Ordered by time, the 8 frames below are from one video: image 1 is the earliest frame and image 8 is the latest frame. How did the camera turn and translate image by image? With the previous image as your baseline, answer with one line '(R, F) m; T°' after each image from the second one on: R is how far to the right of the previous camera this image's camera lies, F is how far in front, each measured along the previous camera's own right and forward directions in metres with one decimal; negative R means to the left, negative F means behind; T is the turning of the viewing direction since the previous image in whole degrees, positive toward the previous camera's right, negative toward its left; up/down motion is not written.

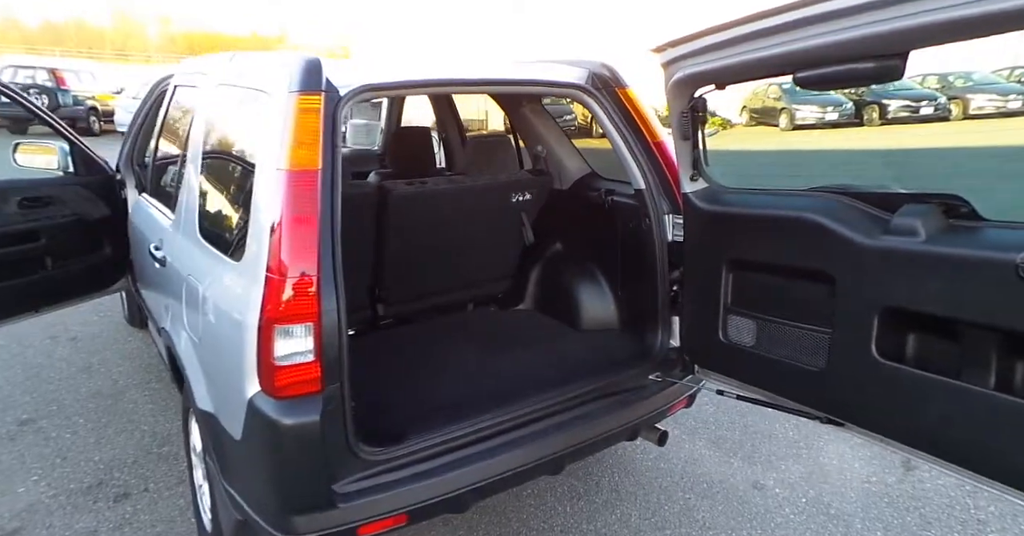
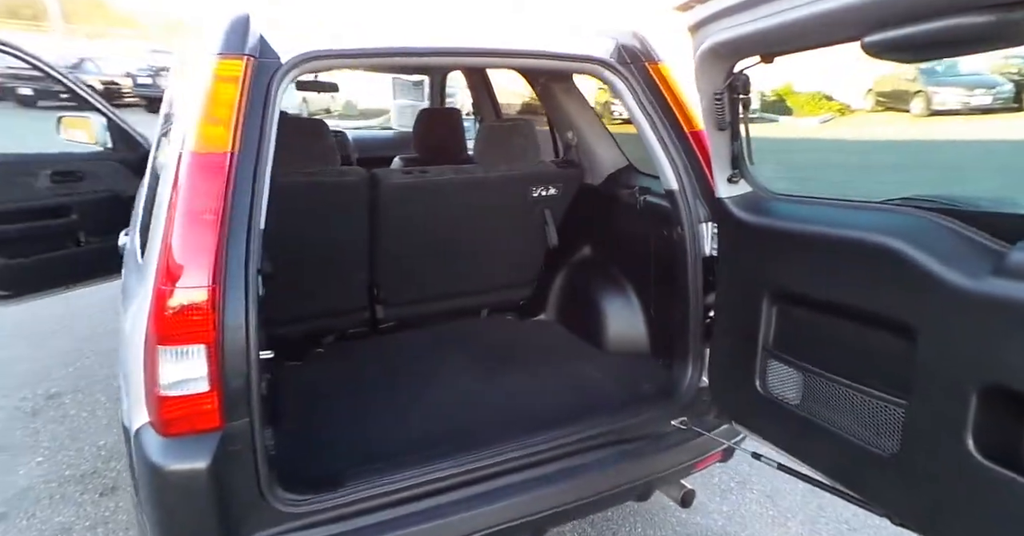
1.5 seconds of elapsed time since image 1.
(+0.3, +0.4) m; -8°
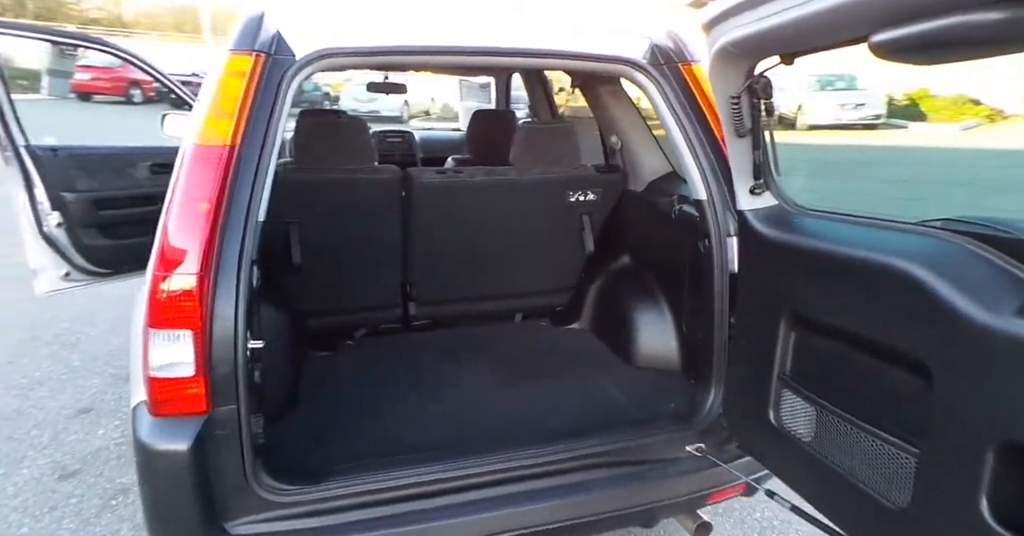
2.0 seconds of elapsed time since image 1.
(+0.2, +0.1) m; -8°
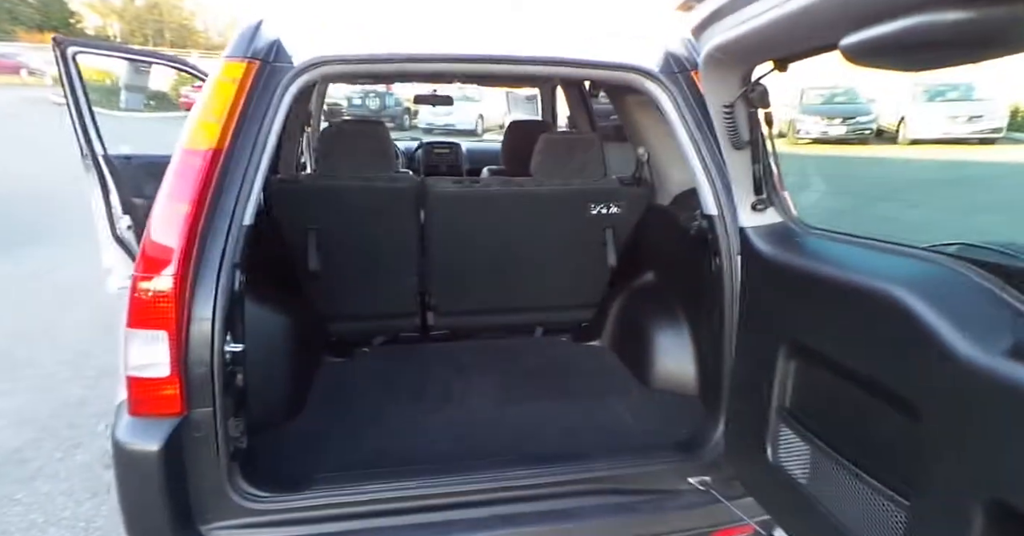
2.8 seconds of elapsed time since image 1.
(+0.2, +0.1) m; -7°
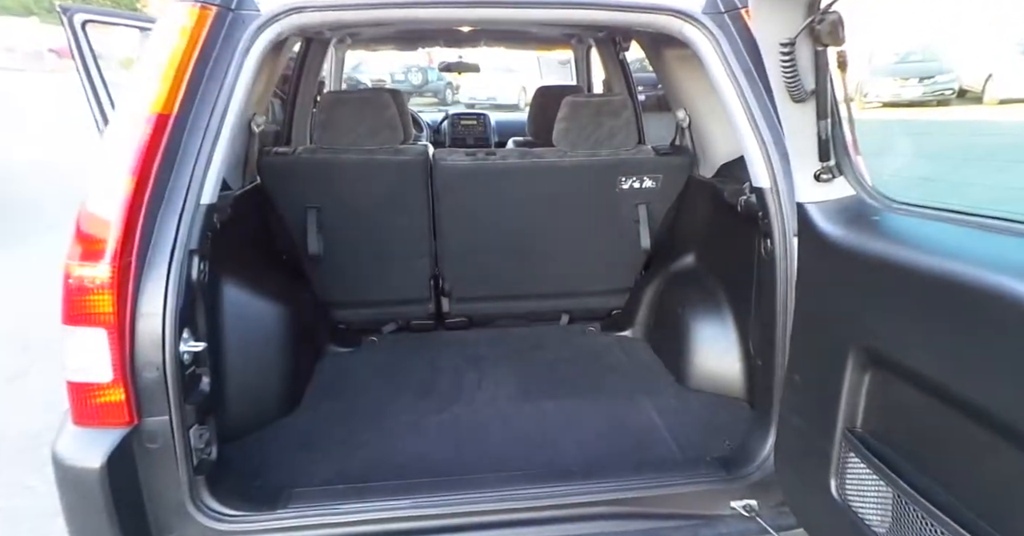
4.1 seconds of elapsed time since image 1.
(+0.1, +0.2) m; -4°
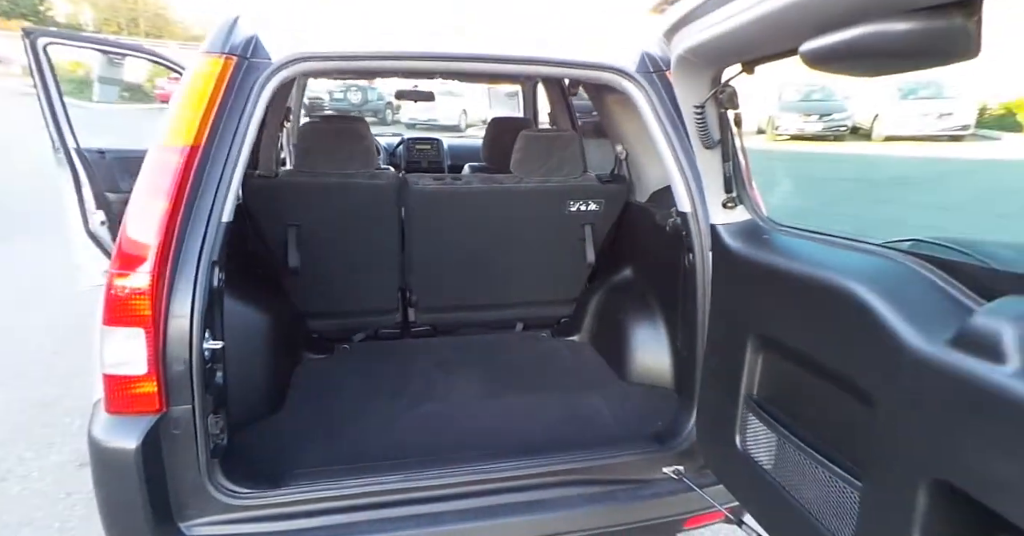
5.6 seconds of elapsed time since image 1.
(-0.1, -0.2) m; +6°
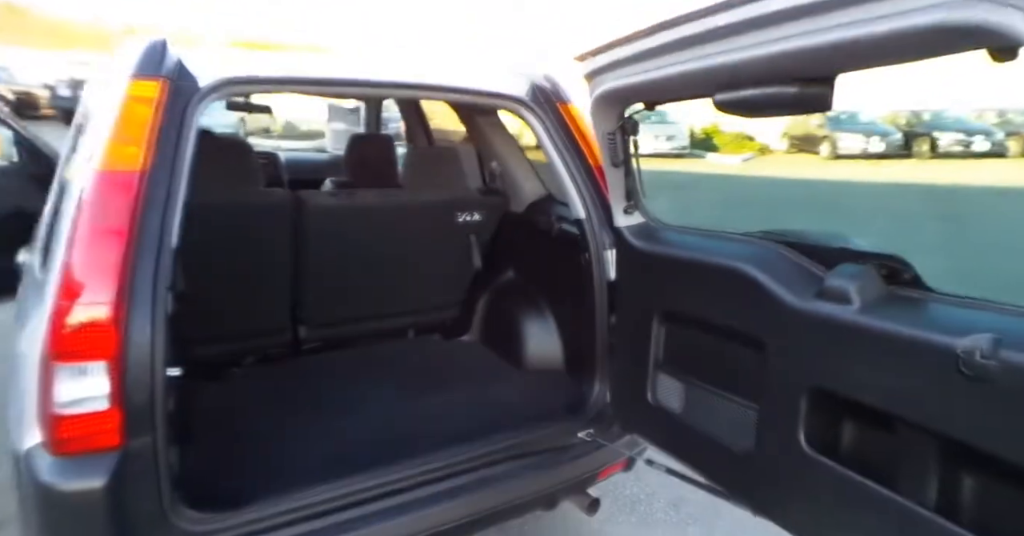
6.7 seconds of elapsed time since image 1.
(-0.4, -0.1) m; +19°
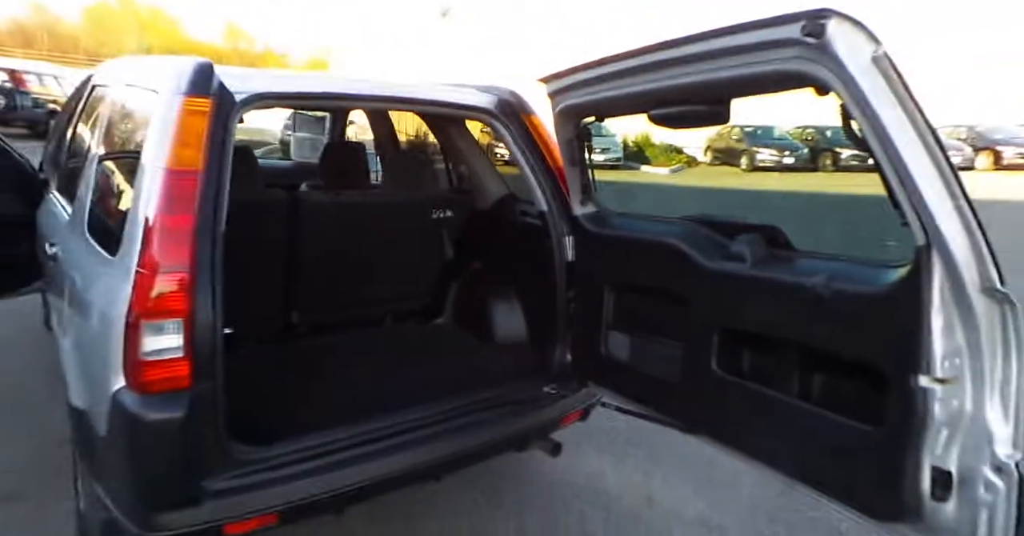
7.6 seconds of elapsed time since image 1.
(-0.1, -0.4) m; +6°
